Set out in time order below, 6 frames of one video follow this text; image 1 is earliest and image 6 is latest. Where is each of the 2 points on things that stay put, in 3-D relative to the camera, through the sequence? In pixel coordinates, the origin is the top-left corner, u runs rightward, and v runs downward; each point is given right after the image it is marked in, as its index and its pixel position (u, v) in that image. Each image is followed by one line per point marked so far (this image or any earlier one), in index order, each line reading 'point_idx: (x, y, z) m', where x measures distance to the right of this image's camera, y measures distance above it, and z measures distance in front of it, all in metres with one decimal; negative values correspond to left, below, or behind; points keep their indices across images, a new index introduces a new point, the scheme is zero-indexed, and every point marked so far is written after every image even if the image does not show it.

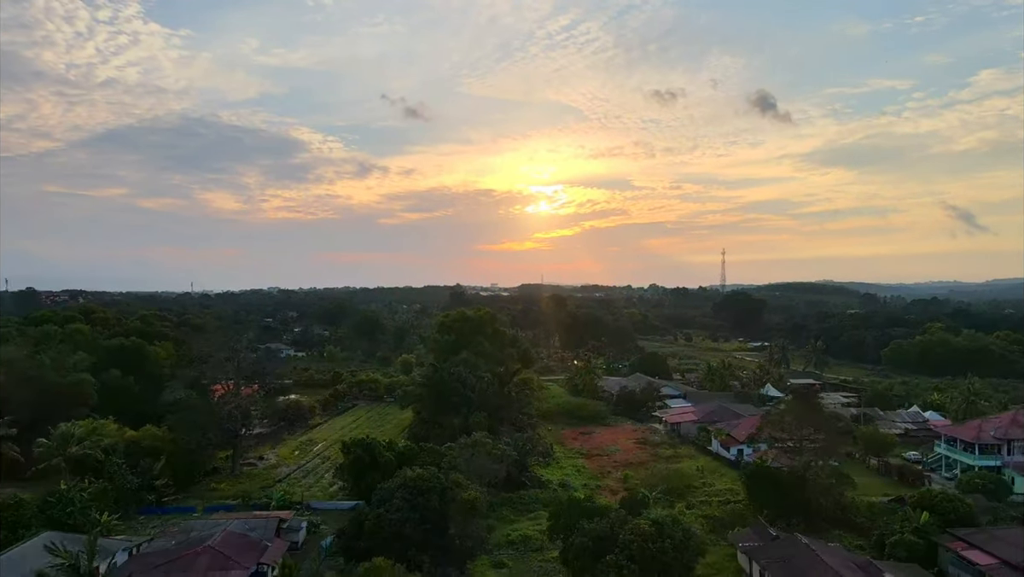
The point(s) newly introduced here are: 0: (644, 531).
0: (+3.5, -6.3, +16.9) m
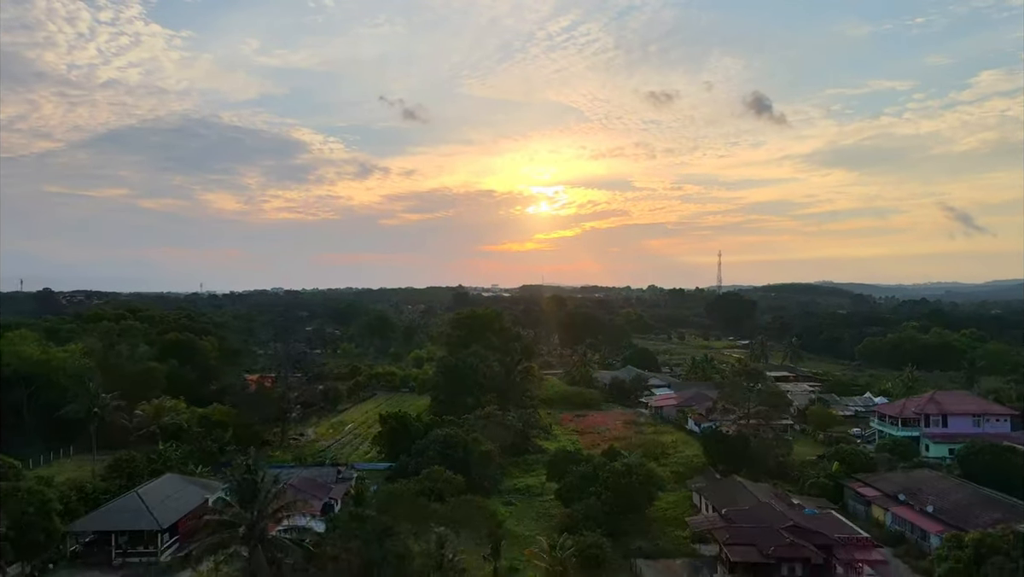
0: (+3.7, -6.3, +23.0) m
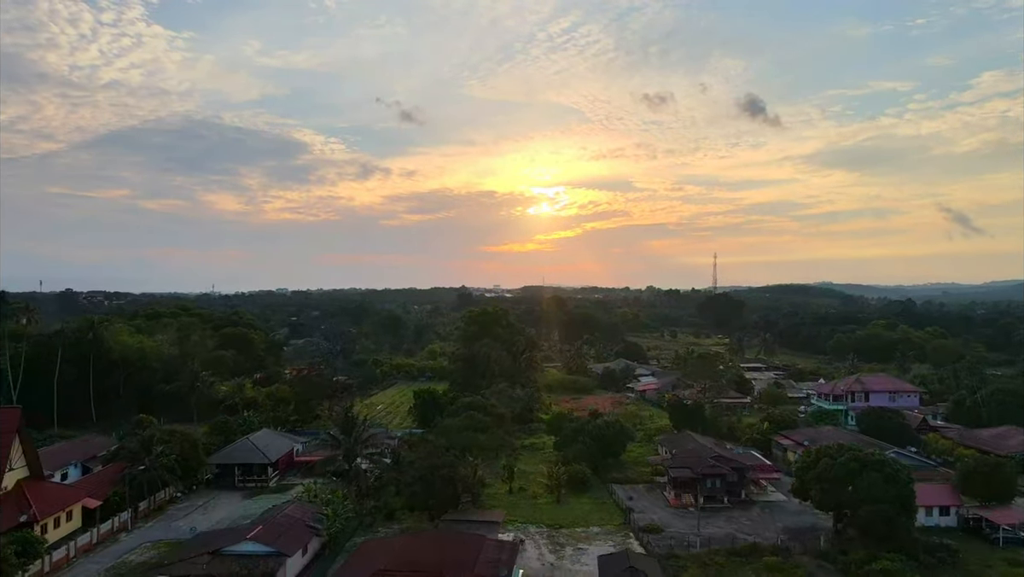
0: (+4.2, -6.4, +31.4) m
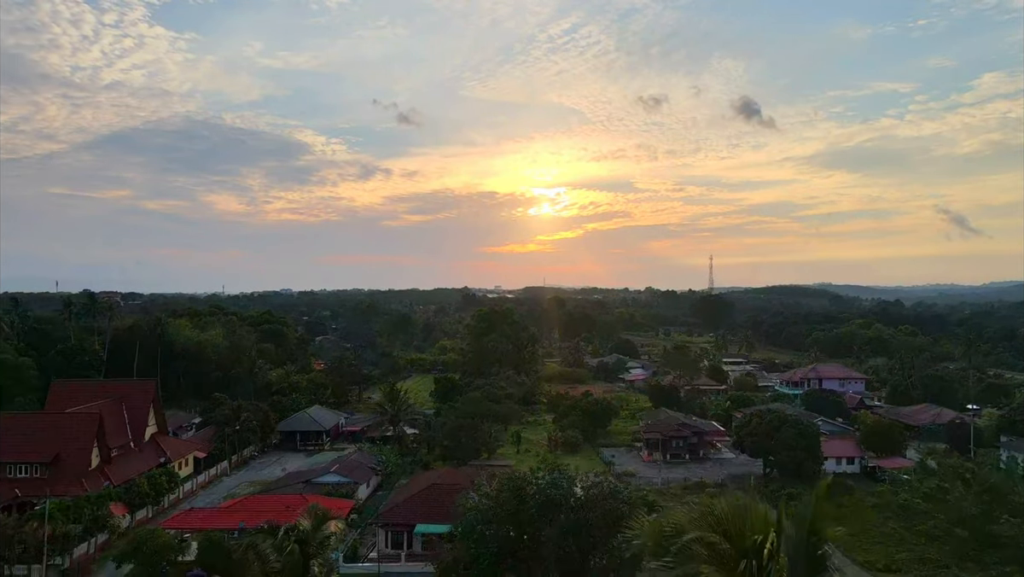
0: (+4.6, -6.6, +38.8) m
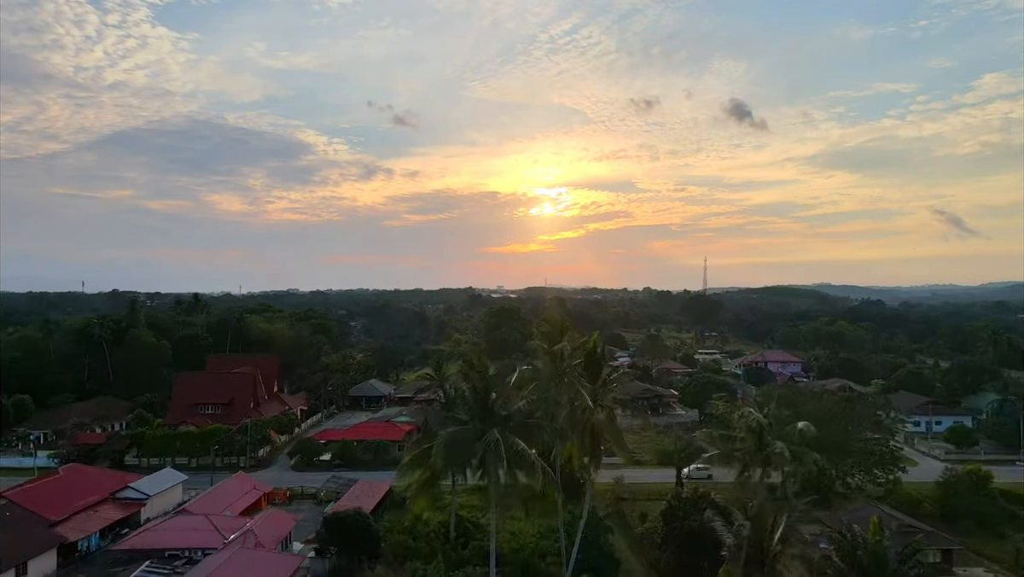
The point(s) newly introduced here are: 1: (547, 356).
0: (+5.3, -6.7, +51.7) m
1: (+0.9, -1.6, +15.3) m
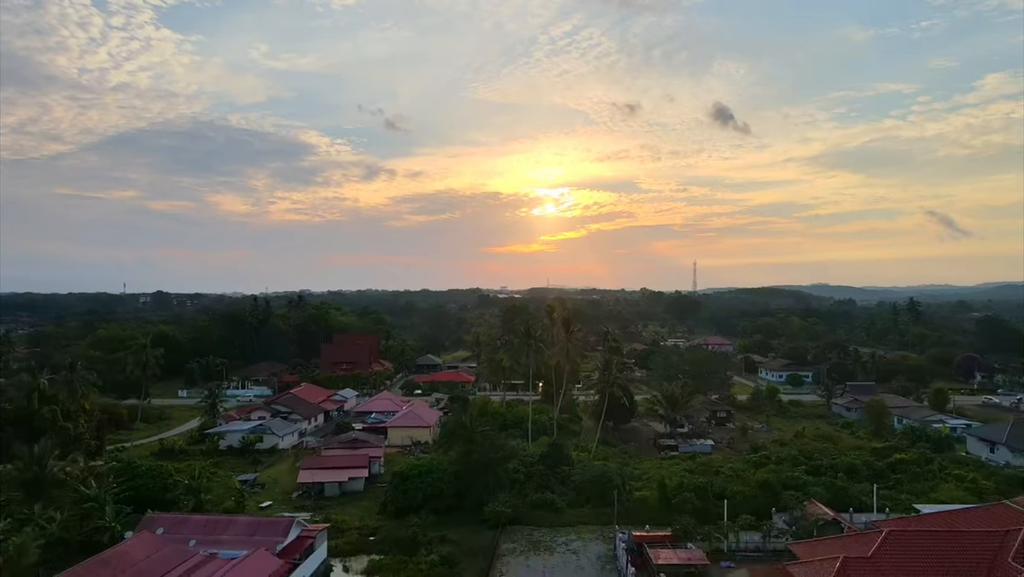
0: (+6.8, -7.1, +75.5) m
1: (+2.2, -1.9, +39.2) m
